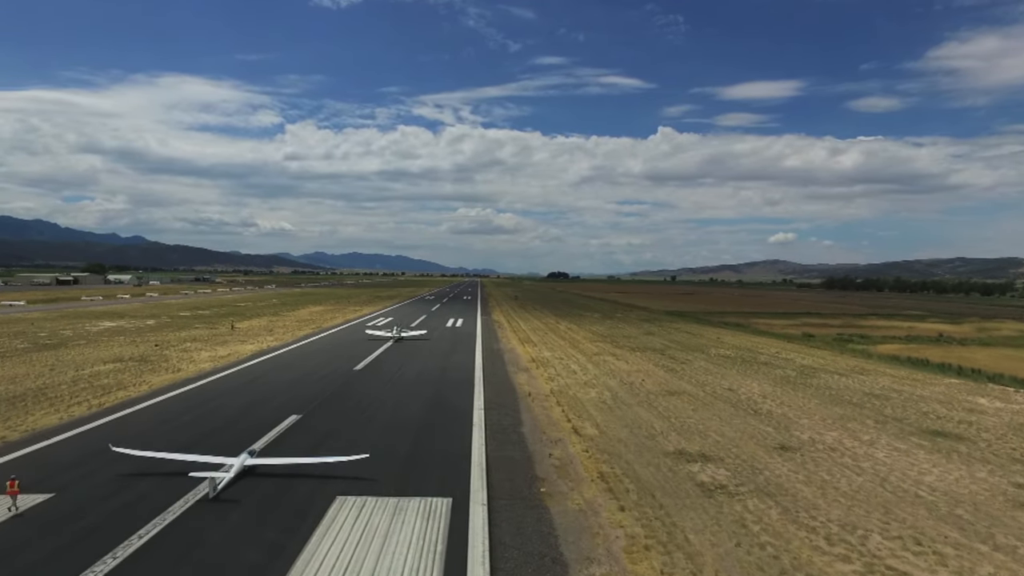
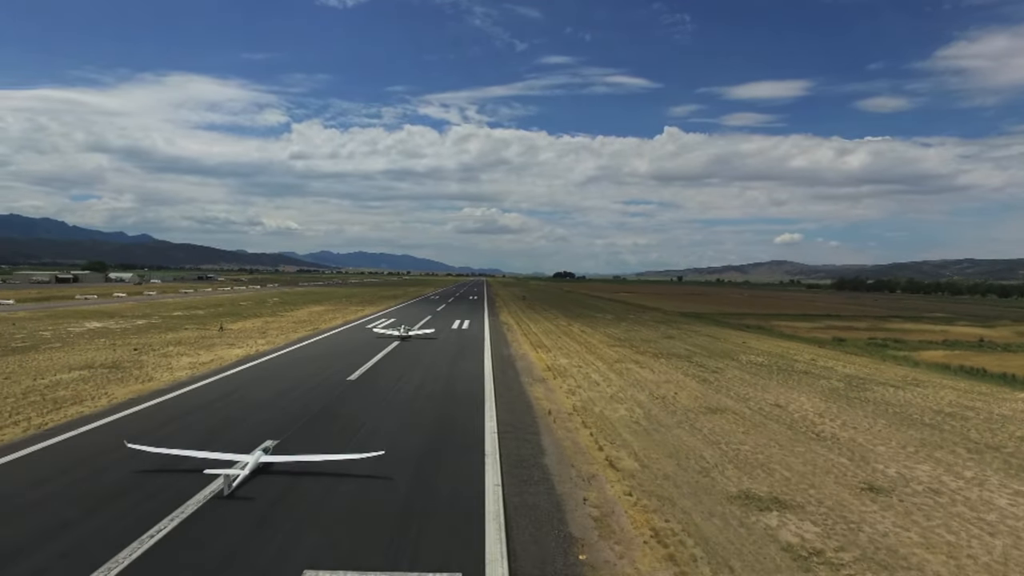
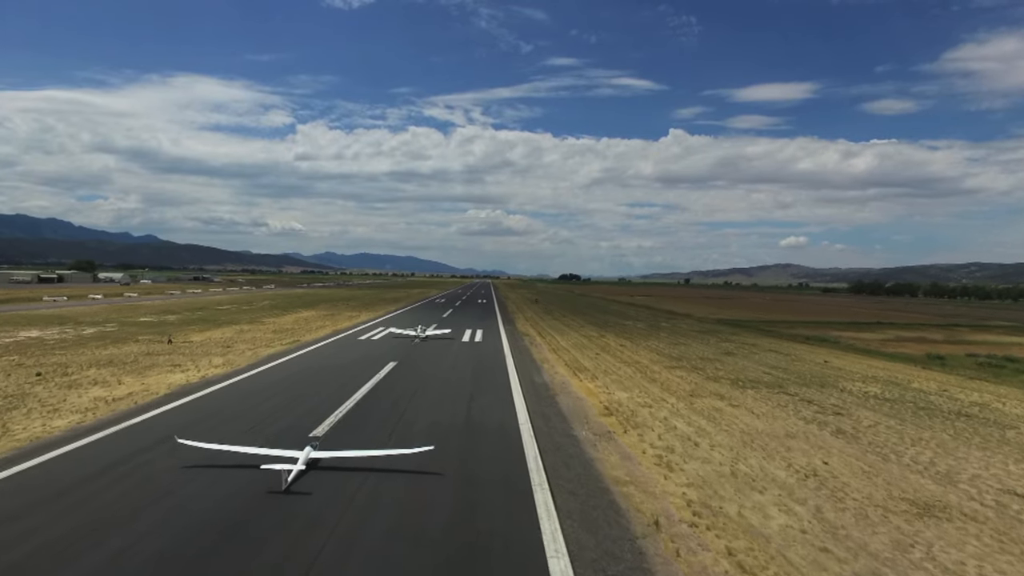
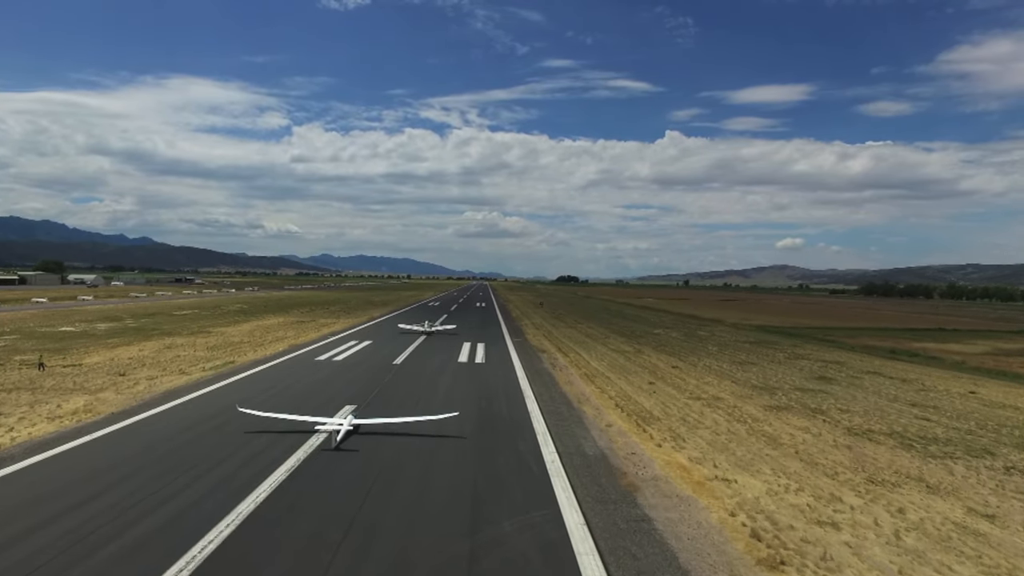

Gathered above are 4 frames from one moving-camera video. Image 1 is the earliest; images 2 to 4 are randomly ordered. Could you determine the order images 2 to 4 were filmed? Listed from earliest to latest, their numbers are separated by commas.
2, 3, 4
